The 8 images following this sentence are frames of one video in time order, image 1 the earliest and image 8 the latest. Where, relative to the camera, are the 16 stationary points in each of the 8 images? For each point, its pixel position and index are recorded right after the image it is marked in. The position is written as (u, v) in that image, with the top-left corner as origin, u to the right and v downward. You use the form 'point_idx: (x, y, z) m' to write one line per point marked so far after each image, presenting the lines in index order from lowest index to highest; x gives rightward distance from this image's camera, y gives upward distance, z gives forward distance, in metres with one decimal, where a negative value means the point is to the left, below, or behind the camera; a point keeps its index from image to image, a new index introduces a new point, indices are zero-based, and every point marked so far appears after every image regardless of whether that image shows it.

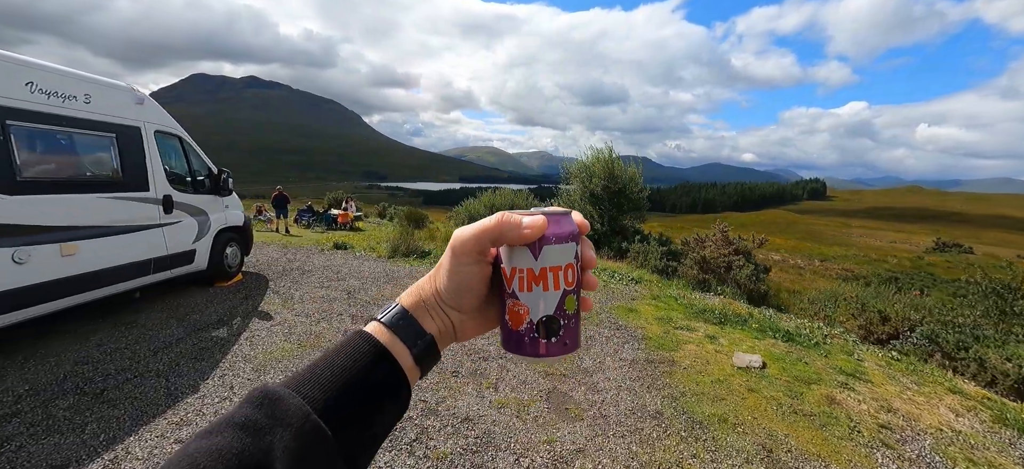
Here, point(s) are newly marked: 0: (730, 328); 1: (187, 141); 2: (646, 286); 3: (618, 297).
0: (+4.3, -1.9, +8.3) m
1: (-7.1, +2.0, +8.9) m
2: (+4.2, -1.6, +12.7) m
3: (+2.6, -1.5, +10.2) m
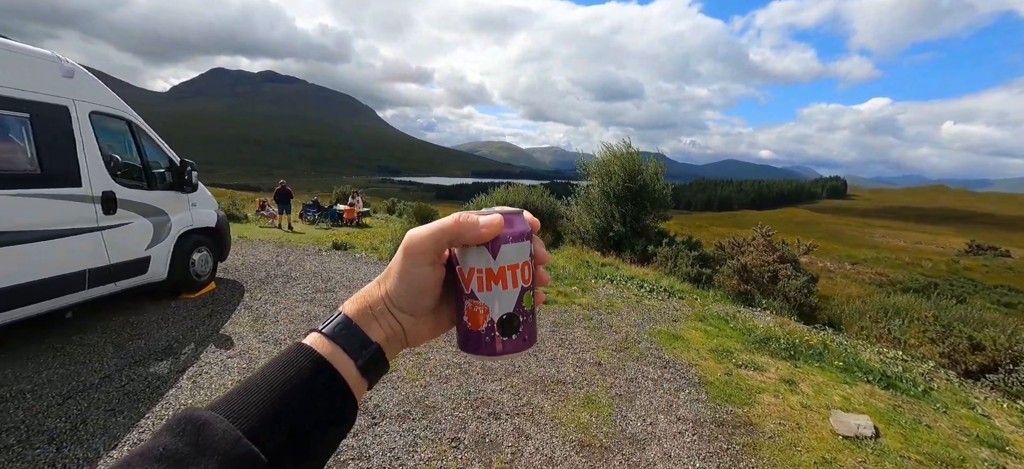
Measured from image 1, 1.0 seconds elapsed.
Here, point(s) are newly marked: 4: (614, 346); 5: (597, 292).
0: (+4.6, -2.1, +6.5) m
1: (-6.7, +2.0, +7.4) m
2: (+4.6, -1.8, +10.9) m
3: (+3.0, -1.7, +8.5) m
4: (+1.7, -1.8, +6.8) m
5: (+2.1, -1.4, +10.2) m
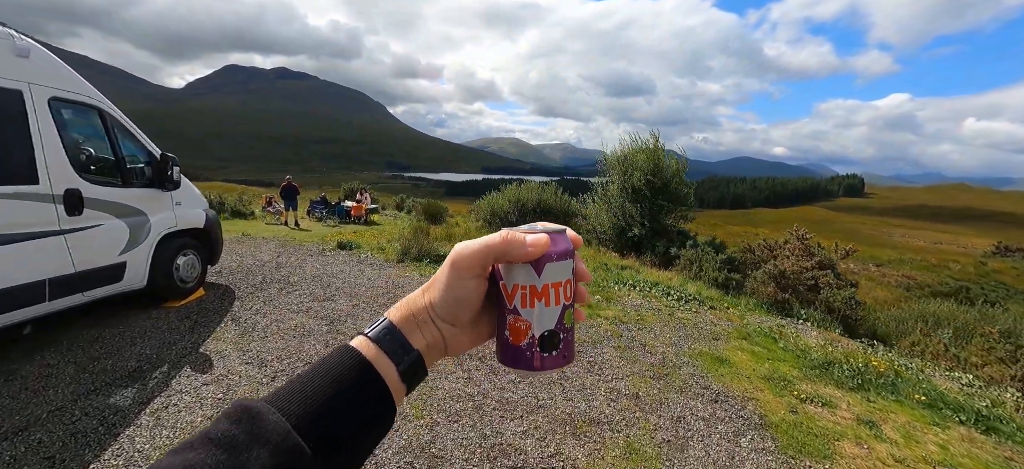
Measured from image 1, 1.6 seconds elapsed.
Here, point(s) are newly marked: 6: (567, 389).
0: (+4.9, -2.2, +5.5) m
1: (-6.4, +1.9, +6.6) m
2: (+4.9, -1.9, +9.9) m
3: (+3.3, -1.8, +7.6) m
4: (+1.9, -1.9, +5.8) m
5: (+2.5, -1.5, +9.2) m
6: (+0.7, -1.9, +5.3) m
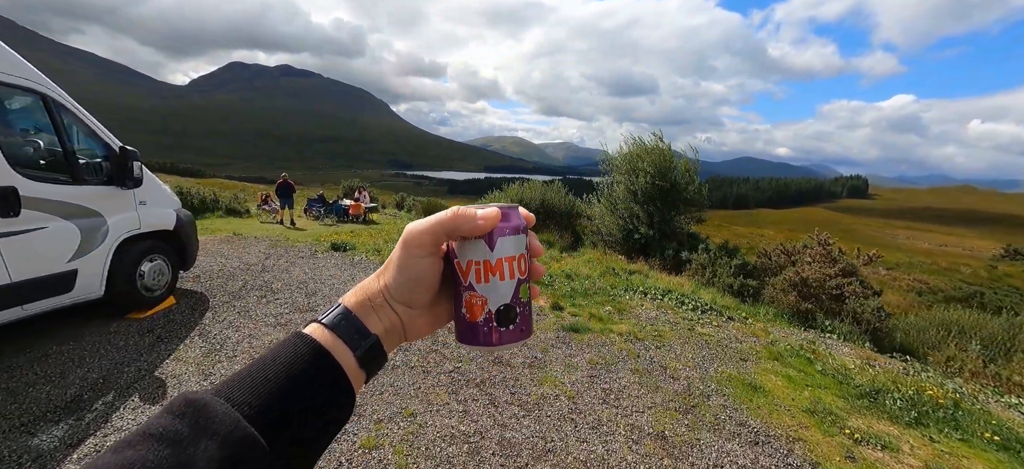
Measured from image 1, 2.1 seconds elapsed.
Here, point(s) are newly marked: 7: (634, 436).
0: (+4.9, -2.3, +4.7) m
1: (-6.3, +1.9, +5.8) m
2: (+5.0, -2.0, +9.1) m
3: (+3.3, -1.9, +6.7) m
4: (+2.0, -2.0, +5.0) m
5: (+2.5, -1.6, +8.4) m
6: (+0.7, -2.0, +4.5) m
7: (+1.3, -2.1, +4.4) m
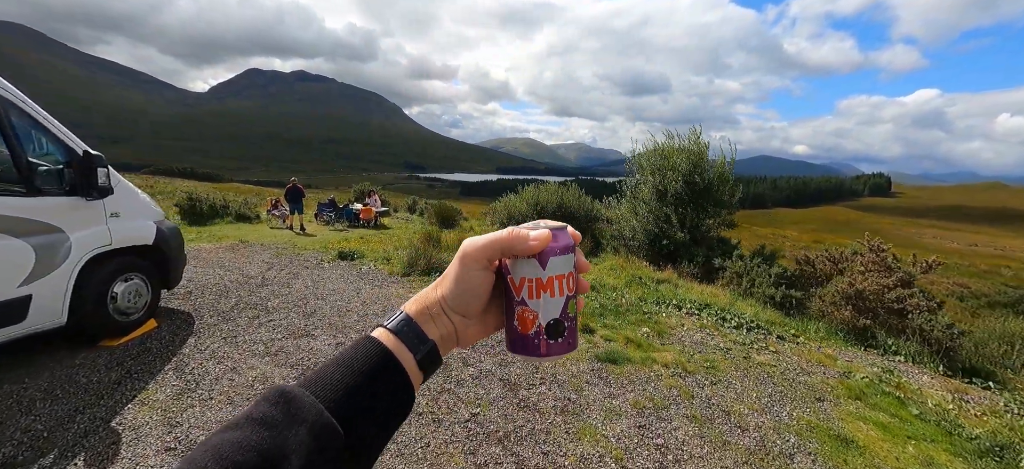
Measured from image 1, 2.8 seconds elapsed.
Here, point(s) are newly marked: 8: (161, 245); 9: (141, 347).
0: (+5.2, -2.5, +3.5) m
1: (-6.0, +1.6, +5.0) m
2: (+5.4, -2.1, +7.9) m
3: (+3.7, -2.1, +5.6) m
4: (+2.3, -2.2, +4.0) m
5: (+2.9, -1.8, +7.3) m
6: (+1.0, -2.2, +3.4) m
7: (+1.6, -2.3, +3.3) m
8: (-5.4, -0.2, +6.4) m
9: (-5.2, -1.6, +5.8) m
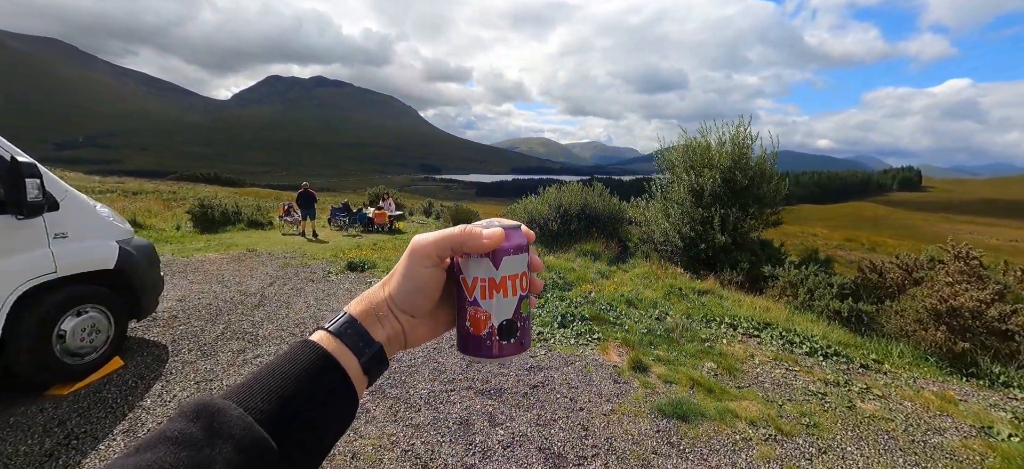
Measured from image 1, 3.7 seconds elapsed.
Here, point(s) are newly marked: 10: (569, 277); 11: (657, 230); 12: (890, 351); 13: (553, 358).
0: (+5.5, -2.7, +2.1) m
1: (-5.6, +1.4, +4.0) m
2: (+5.9, -2.3, +6.4) m
3: (+4.1, -2.2, +4.2) m
4: (+2.6, -2.4, +2.6) m
5: (+3.4, -1.9, +5.9) m
6: (+1.4, -2.4, +2.1) m
7: (+1.9, -2.5, +2.0) m
8: (-4.9, -0.4, +5.3) m
9: (-4.8, -1.9, +4.8) m
10: (+1.7, -1.3, +12.6) m
11: (+6.0, +0.2, +17.6) m
12: (+7.6, -2.3, +8.4) m
13: (+0.6, -1.7, +5.9) m
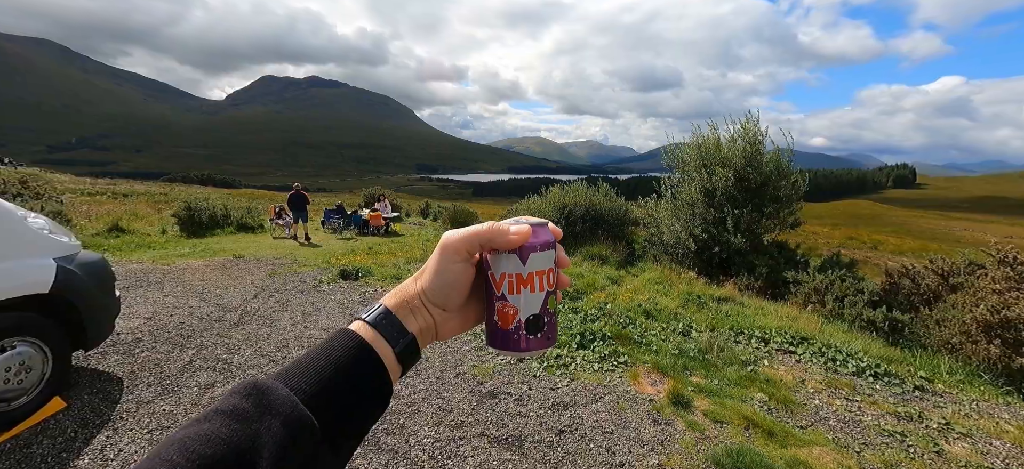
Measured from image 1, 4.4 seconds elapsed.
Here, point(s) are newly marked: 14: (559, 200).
0: (+5.8, -2.8, +1.2) m
1: (-5.4, +1.2, +3.0) m
2: (+6.1, -2.4, +5.6) m
3: (+4.4, -2.3, +3.4) m
4: (+2.9, -2.5, +1.8) m
5: (+3.6, -2.1, +5.1) m
6: (+1.6, -2.6, +1.3) m
7: (+2.1, -2.6, +1.1) m
8: (-4.7, -0.6, +4.4) m
9: (-4.5, -2.0, +3.9) m
10: (+1.9, -1.4, +11.7) m
11: (+6.1, +0.1, +16.7) m
12: (+7.8, -2.4, +7.5) m
13: (+0.8, -1.9, +5.0) m
14: (+2.0, +1.5, +18.7) m
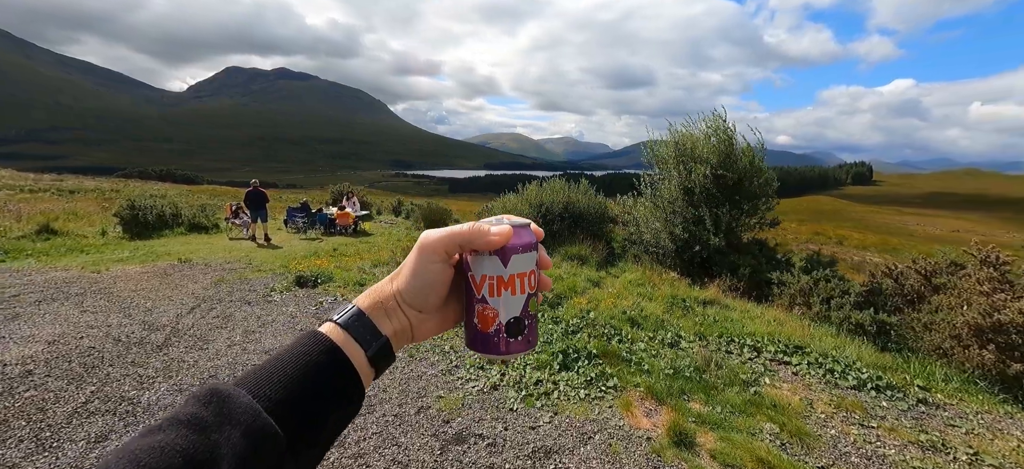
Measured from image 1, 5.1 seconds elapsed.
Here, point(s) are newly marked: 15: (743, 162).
0: (+5.7, -2.9, +0.7) m
1: (-5.6, +1.0, +1.9) m
2: (+5.8, -2.5, +5.1) m
3: (+4.2, -2.4, +2.8) m
4: (+2.8, -2.6, +1.1) m
5: (+3.3, -2.1, +4.5) m
6: (+1.5, -2.7, +0.5) m
7: (+2.1, -2.7, +0.4) m
8: (-4.9, -0.7, +3.3) m
9: (-4.7, -2.2, +2.8) m
10: (+1.2, -1.4, +11.0) m
11: (+5.2, +0.1, +16.2) m
12: (+7.4, -2.5, +7.2) m
13: (+0.5, -2.0, +4.2) m
14: (+1.0, +1.6, +17.9) m
15: (+8.7, +2.7, +15.6) m
